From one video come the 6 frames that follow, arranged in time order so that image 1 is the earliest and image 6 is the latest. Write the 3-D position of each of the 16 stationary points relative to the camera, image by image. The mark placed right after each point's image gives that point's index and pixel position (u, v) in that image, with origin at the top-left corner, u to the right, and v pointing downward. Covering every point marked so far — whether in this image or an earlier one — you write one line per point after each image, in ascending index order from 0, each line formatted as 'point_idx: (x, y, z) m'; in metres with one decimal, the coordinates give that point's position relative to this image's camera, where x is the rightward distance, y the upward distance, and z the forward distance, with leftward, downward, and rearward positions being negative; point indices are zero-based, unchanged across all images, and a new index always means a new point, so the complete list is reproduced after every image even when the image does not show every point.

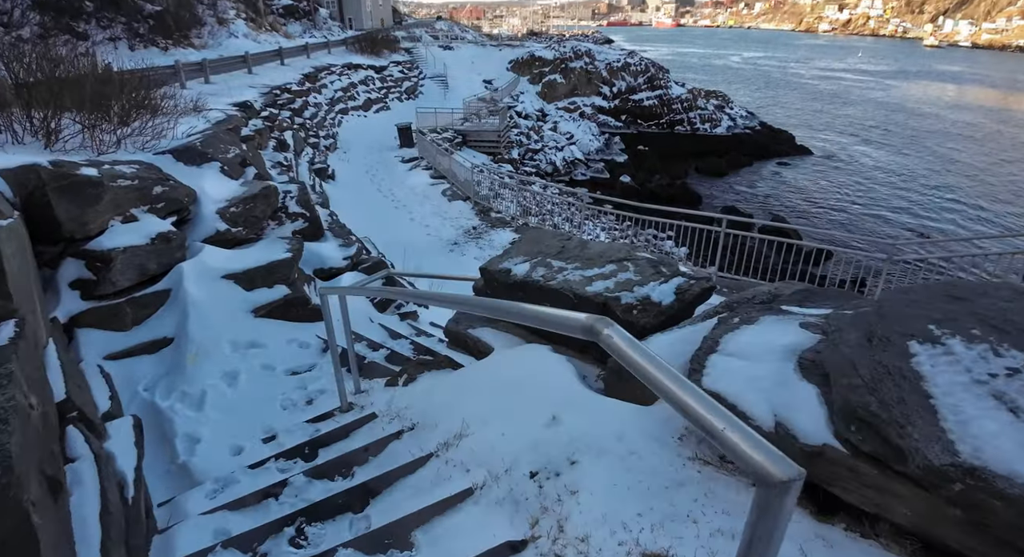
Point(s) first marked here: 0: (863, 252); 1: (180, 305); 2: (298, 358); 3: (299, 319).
0: (+6.1, +0.5, +10.2) m
1: (-3.2, -0.3, +5.3) m
2: (-2.1, -0.8, +5.4) m
3: (-2.3, -0.4, +6.0) m
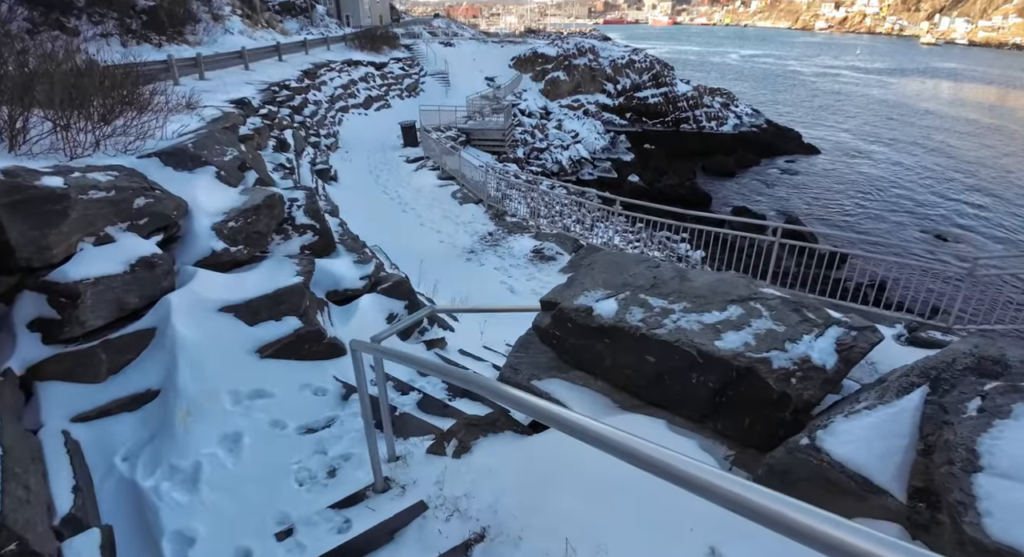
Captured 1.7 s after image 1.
0: (+6.6, +0.3, +9.2) m
1: (-2.7, -0.5, +4.3) m
2: (-1.6, -1.1, +4.4) m
3: (-1.8, -0.7, +4.9) m
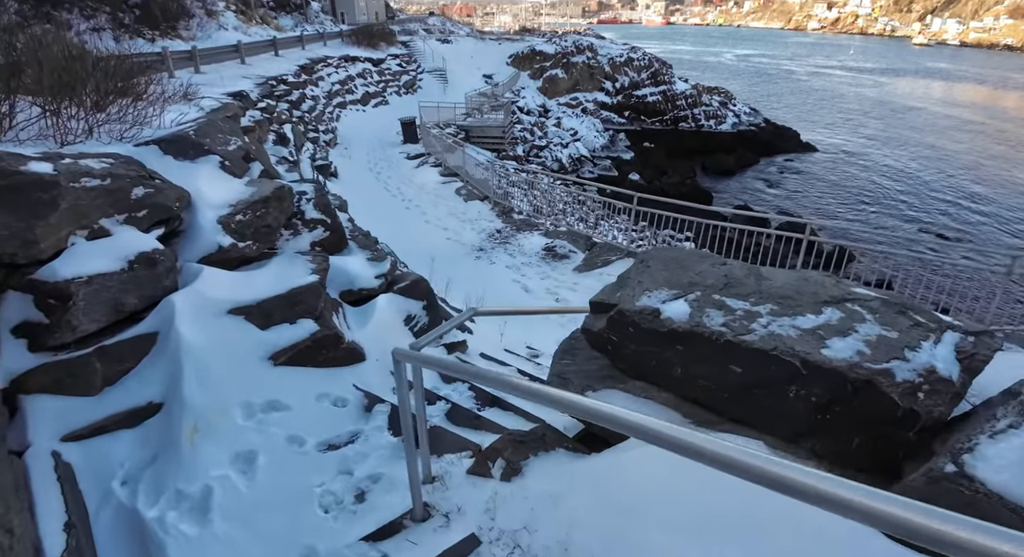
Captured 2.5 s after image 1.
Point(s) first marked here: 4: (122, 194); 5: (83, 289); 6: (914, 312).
0: (+6.9, +0.3, +8.9) m
1: (-2.3, -0.5, +3.8) m
2: (-1.3, -1.0, +3.9) m
3: (-1.5, -0.7, +4.5) m
4: (-3.0, +0.7, +4.3) m
5: (-2.9, -0.1, +3.7) m
6: (+2.2, -0.2, +3.0) m
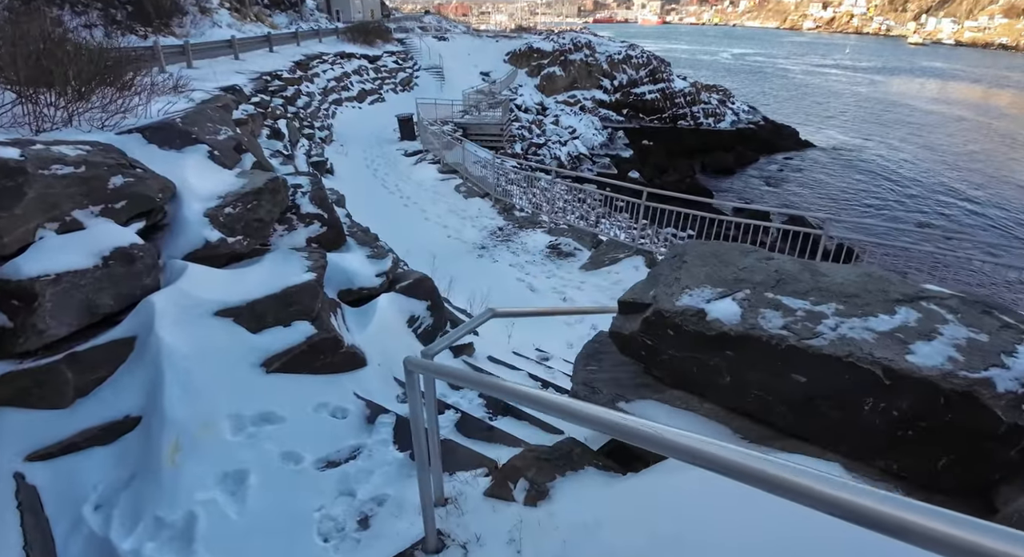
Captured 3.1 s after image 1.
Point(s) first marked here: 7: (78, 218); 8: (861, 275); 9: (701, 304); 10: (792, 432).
0: (+7.0, +0.4, +8.5) m
1: (-2.2, -0.5, +3.4) m
2: (-1.1, -1.0, +3.5) m
3: (-1.3, -0.7, +4.1) m
4: (-2.9, +0.7, +3.9) m
5: (-2.7, -0.1, +3.3) m
6: (+2.3, -0.2, +2.6) m
7: (-2.9, +0.4, +3.7) m
8: (+2.0, 0.0, +3.1) m
9: (+1.0, -0.1, +3.1) m
10: (+1.4, -0.8, +2.7) m
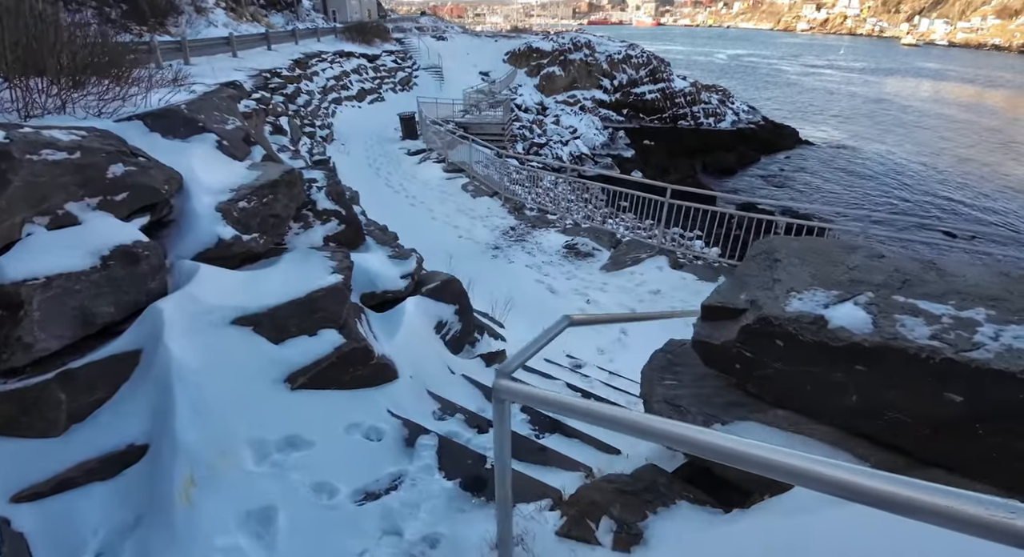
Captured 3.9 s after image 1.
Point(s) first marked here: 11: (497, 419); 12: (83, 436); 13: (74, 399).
0: (+7.3, +0.4, +8.1) m
1: (-1.9, -0.5, +2.9) m
2: (-0.8, -1.0, +3.0) m
3: (-1.0, -0.7, +3.6) m
4: (-2.6, +0.7, +3.4) m
5: (-2.4, -0.1, +2.8) m
6: (+2.7, -0.2, +2.2) m
7: (-2.5, +0.4, +3.2) m
8: (+2.3, 0.0, +2.7) m
9: (+1.4, -0.1, +2.6) m
10: (+1.7, -0.8, +2.3) m
11: (-0.1, -0.5, +2.0) m
12: (-2.1, -0.8, +2.8) m
13: (-2.2, -0.6, +2.8) m
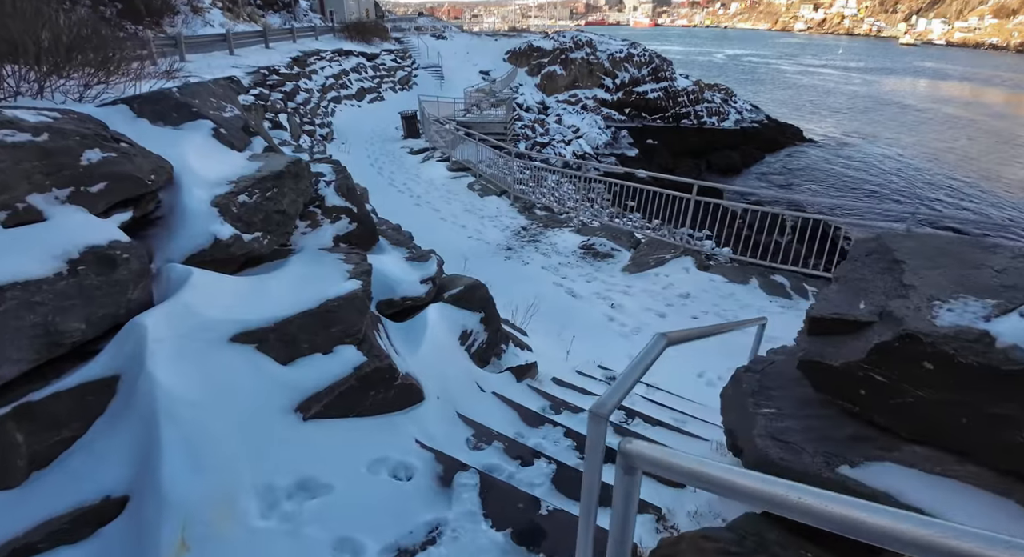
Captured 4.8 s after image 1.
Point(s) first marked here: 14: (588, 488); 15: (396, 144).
0: (+7.5, +0.4, +7.6) m
1: (-1.6, -0.6, +2.4) m
2: (-0.5, -1.1, +2.5) m
3: (-0.7, -0.7, +3.1) m
4: (-2.3, +0.6, +2.9) m
5: (-2.1, -0.1, +2.3) m
6: (+2.9, -0.2, +1.6) m
7: (-2.3, +0.3, +2.6) m
8: (+2.6, 0.0, +2.1) m
9: (+1.7, -0.2, +2.1) m
10: (+2.0, -0.8, +1.7) m
11: (+0.2, -0.5, +1.5) m
12: (-1.9, -0.8, +2.2) m
13: (-1.9, -0.6, +2.3) m
14: (+0.2, -0.6, +1.5) m
15: (-4.0, +4.8, +19.6) m
